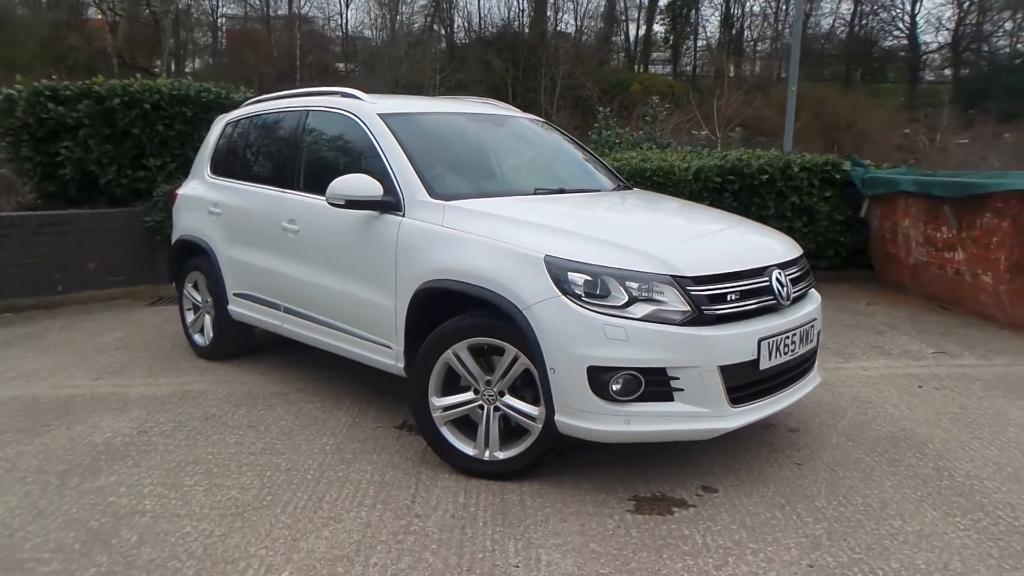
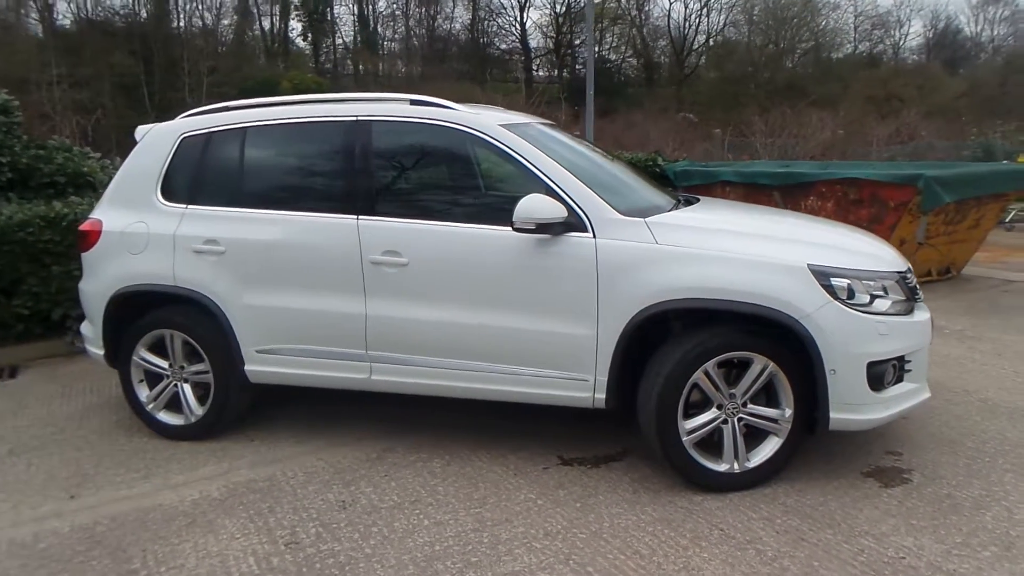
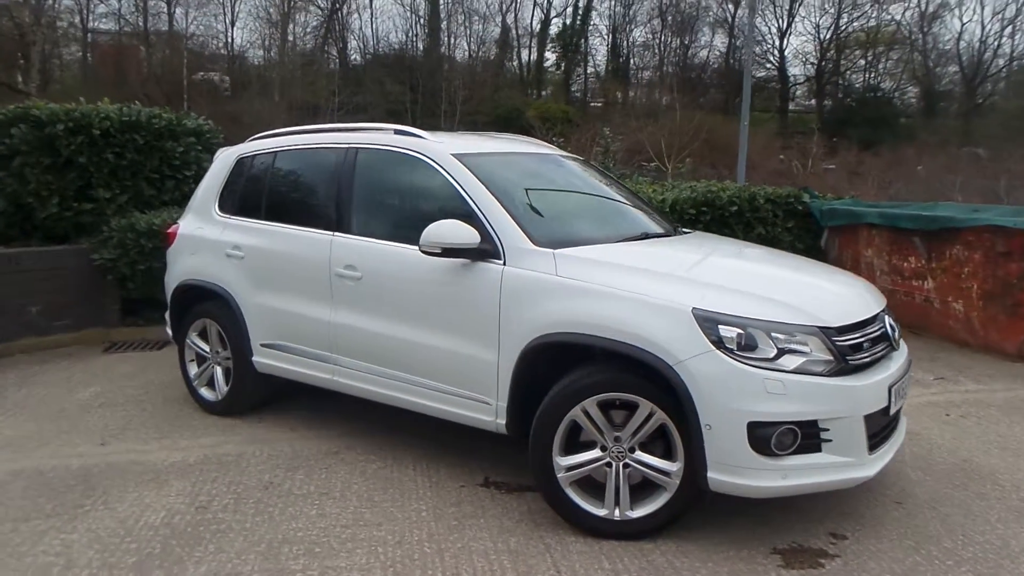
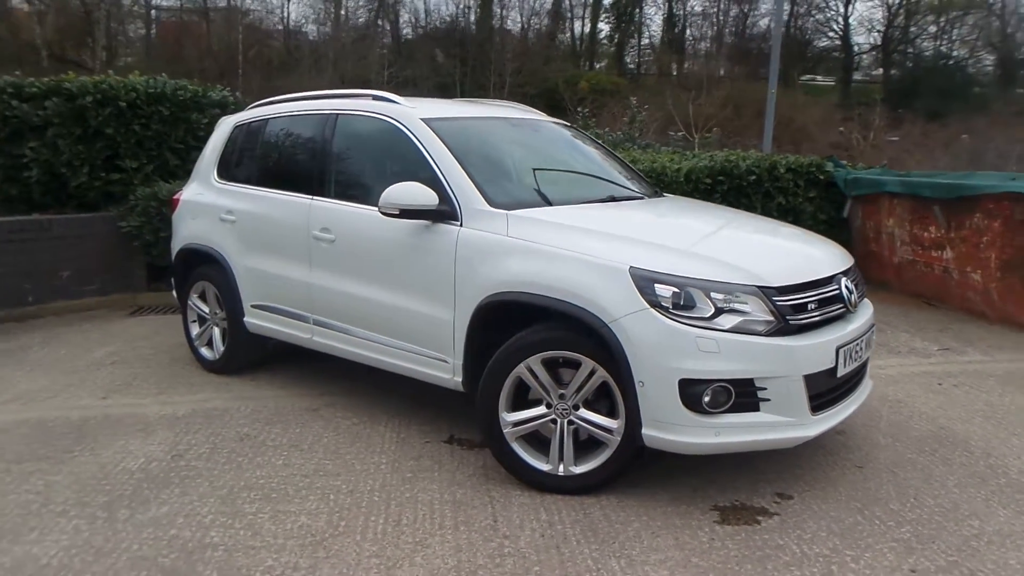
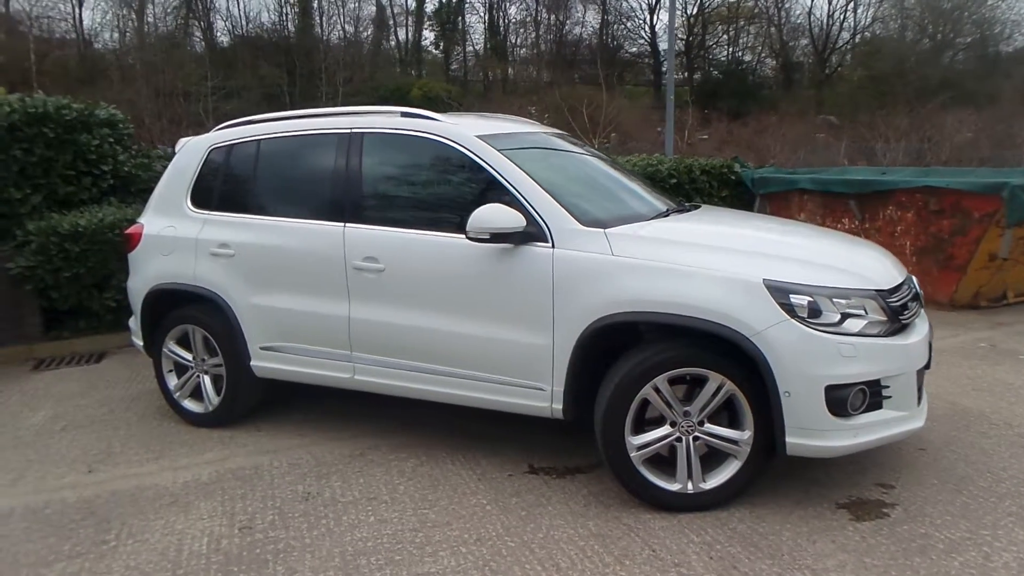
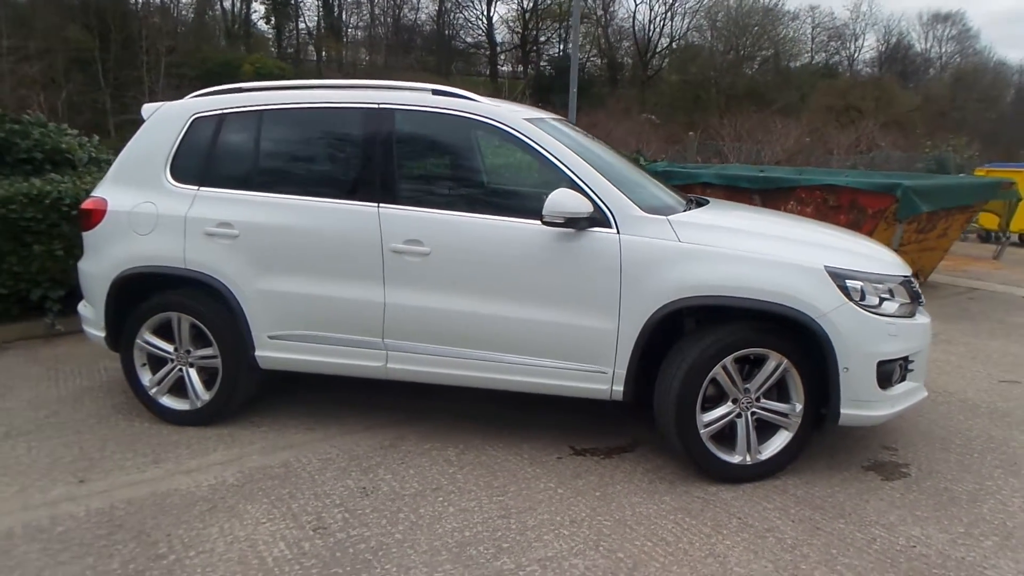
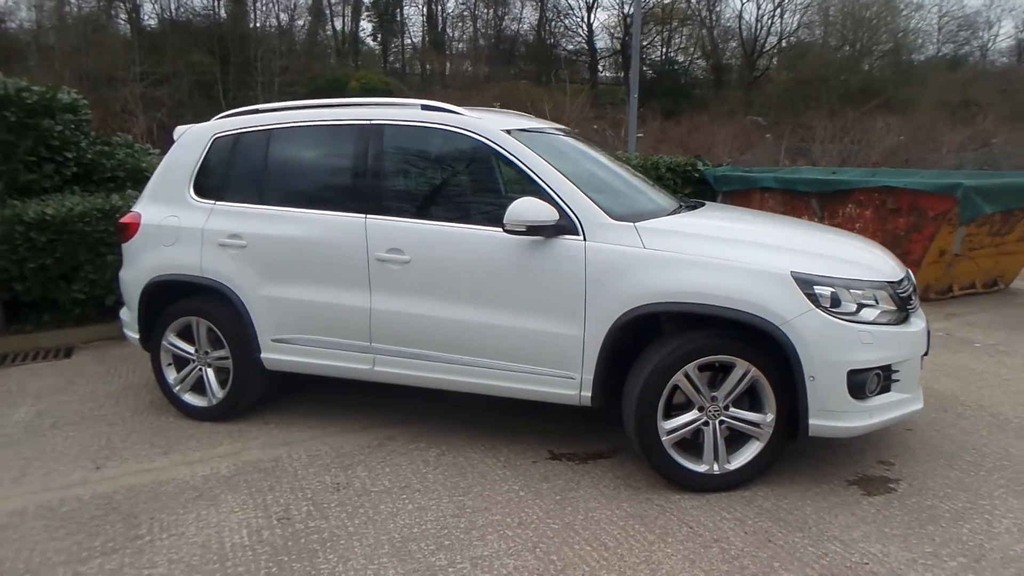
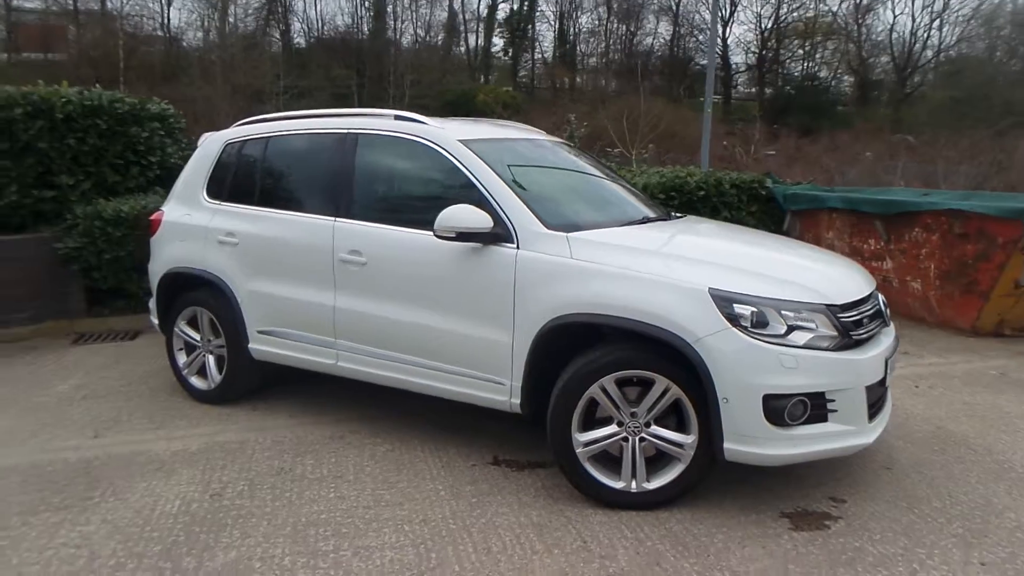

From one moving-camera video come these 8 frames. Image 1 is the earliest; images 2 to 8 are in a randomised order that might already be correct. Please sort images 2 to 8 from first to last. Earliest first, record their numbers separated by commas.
4, 3, 8, 5, 7, 2, 6
